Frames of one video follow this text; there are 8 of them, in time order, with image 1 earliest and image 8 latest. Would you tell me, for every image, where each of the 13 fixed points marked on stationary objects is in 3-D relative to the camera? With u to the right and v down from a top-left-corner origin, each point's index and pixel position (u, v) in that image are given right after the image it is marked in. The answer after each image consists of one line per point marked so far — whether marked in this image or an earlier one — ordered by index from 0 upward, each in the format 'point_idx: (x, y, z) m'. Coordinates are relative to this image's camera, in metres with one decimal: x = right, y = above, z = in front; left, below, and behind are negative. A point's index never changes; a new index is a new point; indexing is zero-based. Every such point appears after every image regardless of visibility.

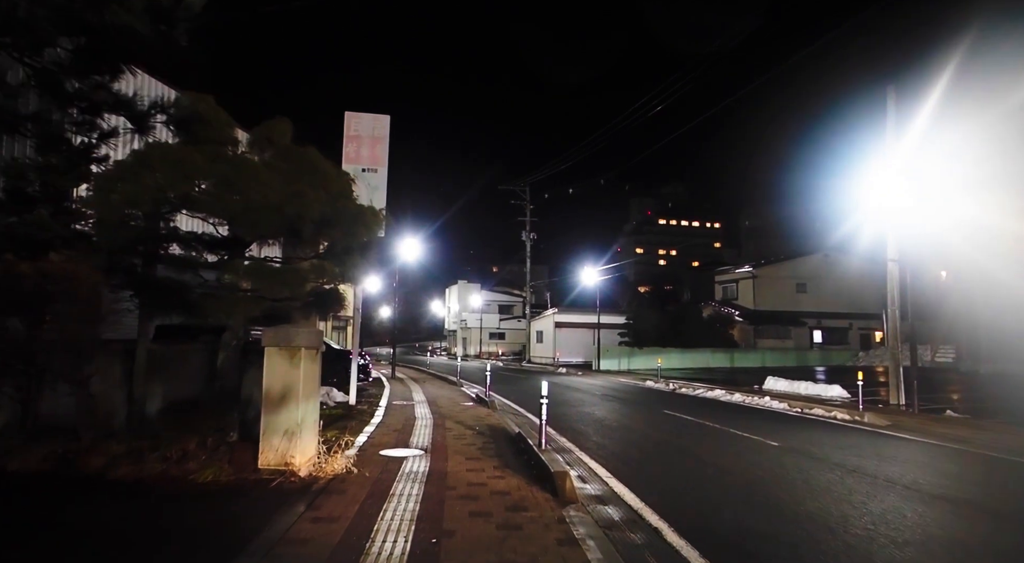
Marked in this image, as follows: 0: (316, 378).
0: (-2.2, -1.1, +7.0) m
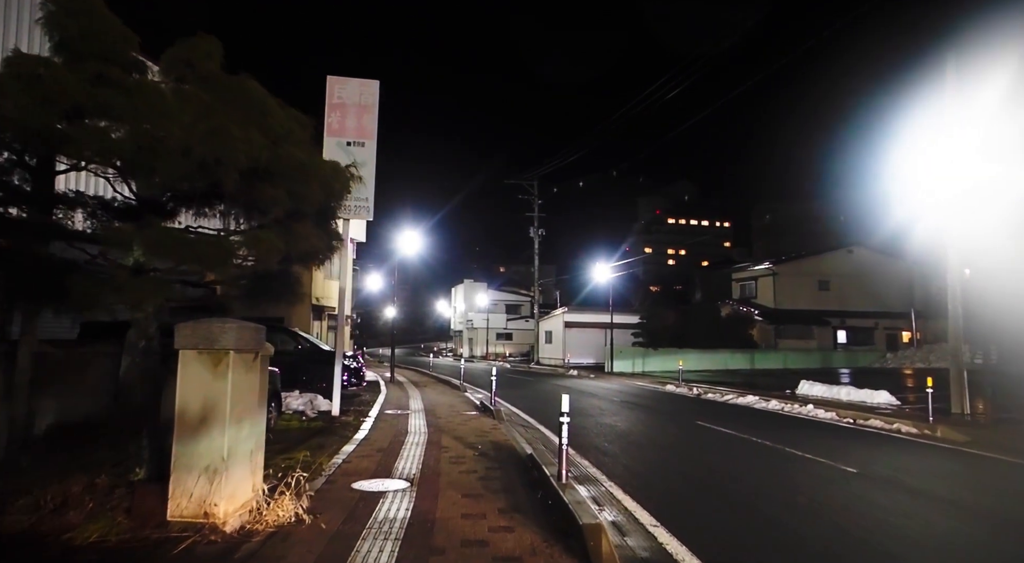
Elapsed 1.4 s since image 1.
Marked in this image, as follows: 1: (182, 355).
0: (-2.1, -0.9, +5.1) m
1: (-2.5, -0.6, +4.8) m
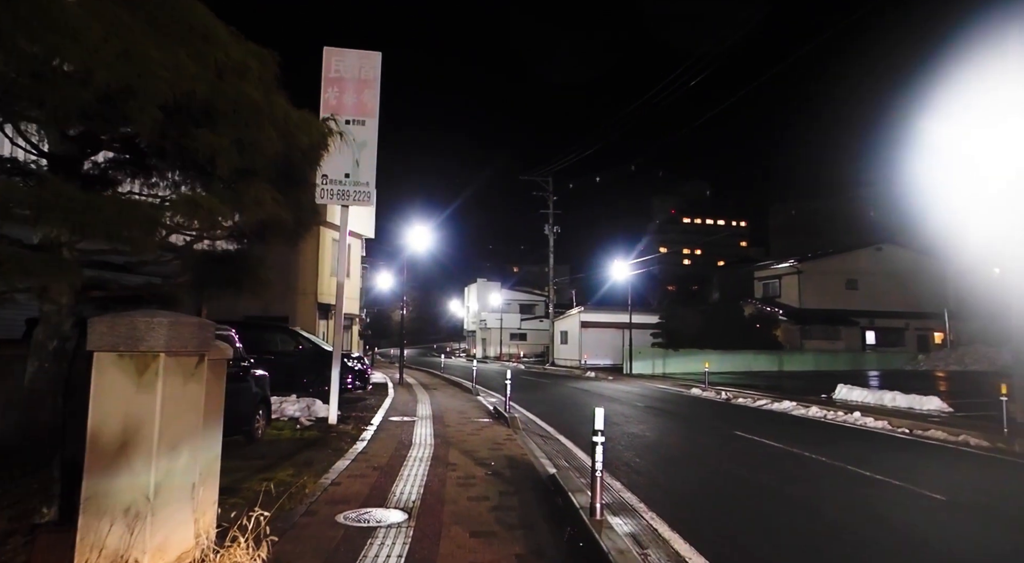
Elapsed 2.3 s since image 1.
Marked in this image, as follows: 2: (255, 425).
0: (-1.9, -0.8, +3.9) m
1: (-2.3, -0.4, +3.6) m
2: (-3.7, -2.1, +9.1) m
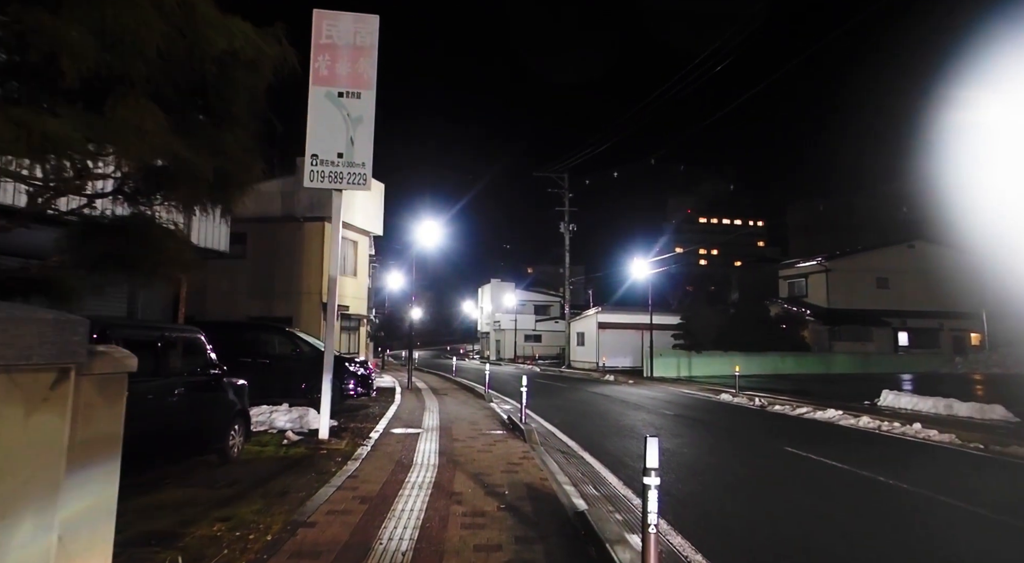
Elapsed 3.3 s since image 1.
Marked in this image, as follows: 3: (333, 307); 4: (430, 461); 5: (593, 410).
0: (-1.8, -0.7, +2.6) m
1: (-2.3, -0.3, +2.3) m
2: (-3.5, -2.0, +7.8) m
3: (-2.7, -0.4, +9.5) m
4: (-1.1, -2.4, +8.4) m
5: (+2.0, -3.2, +16.1) m
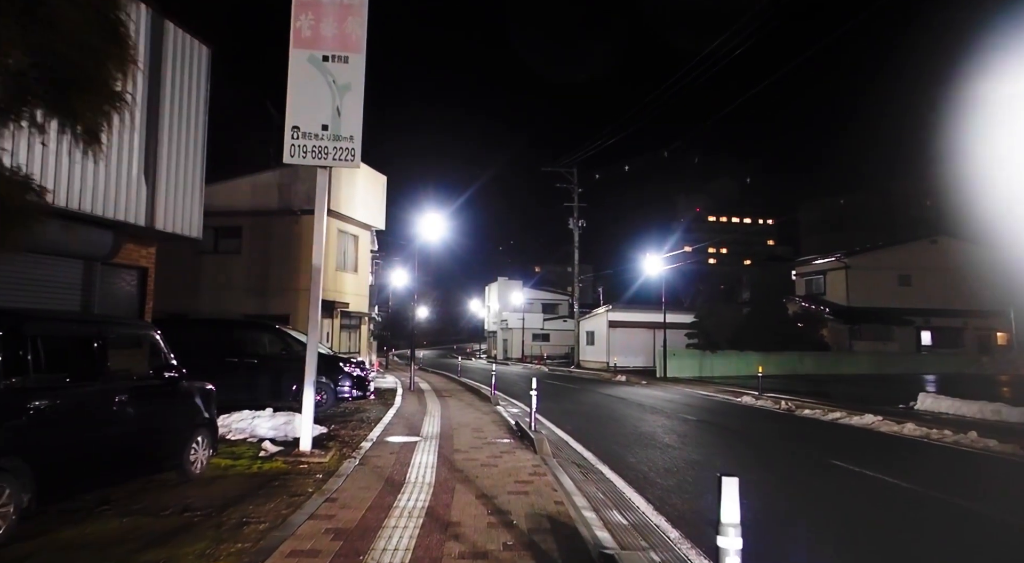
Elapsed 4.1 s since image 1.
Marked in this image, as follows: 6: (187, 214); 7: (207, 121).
0: (-1.8, -0.5, +1.4) m
1: (-2.2, -0.2, +1.1) m
2: (-3.4, -1.9, +6.7) m
3: (-2.6, -0.2, +8.4) m
4: (-1.0, -2.2, +7.3) m
5: (+2.2, -3.1, +14.9) m
6: (-5.2, +1.0, +9.8) m
7: (-5.1, +2.5, +10.3) m
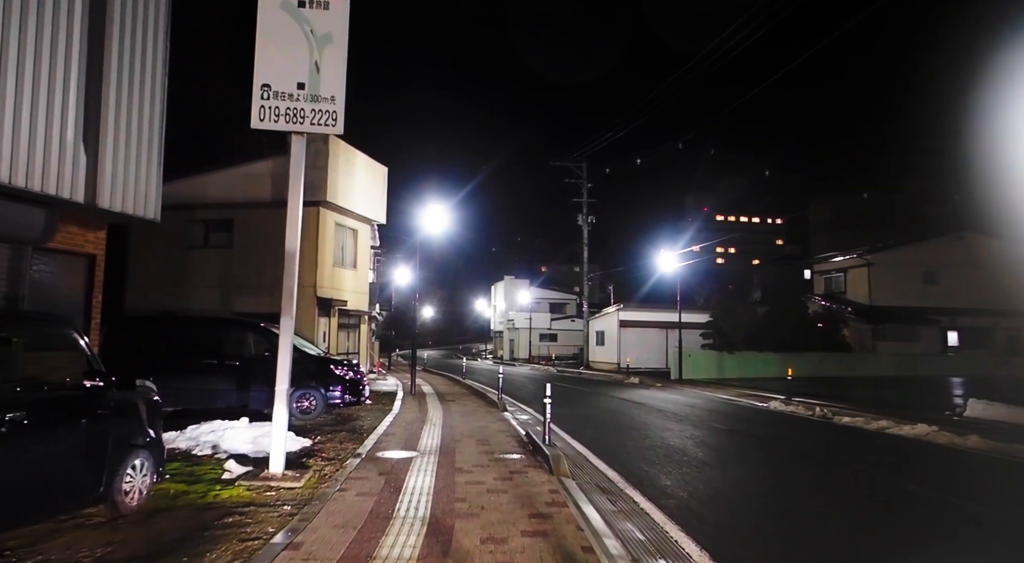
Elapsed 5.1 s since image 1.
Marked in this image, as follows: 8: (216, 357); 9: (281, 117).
0: (-1.7, -0.4, +0.1) m
1: (-2.2, -0.1, -0.2) m
2: (-3.3, -1.7, +5.4) m
3: (-2.4, -0.1, +7.0) m
4: (-0.9, -2.1, +5.9) m
5: (+2.4, -3.0, +13.5) m
6: (-5.1, +1.1, +8.5) m
7: (-5.0, +2.7, +9.0) m
8: (-5.8, -1.5, +12.4) m
9: (-2.5, +1.8, +7.0) m
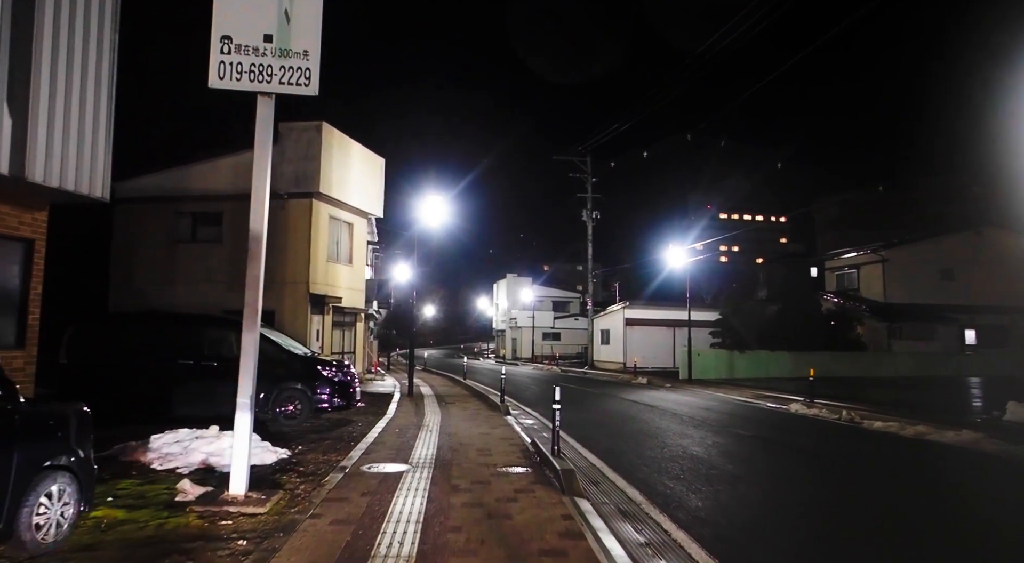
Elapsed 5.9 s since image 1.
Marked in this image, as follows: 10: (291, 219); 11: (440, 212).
0: (-1.7, -0.3, -1.0) m
1: (-2.1, 0.0, -1.3) m
2: (-3.2, -1.6, +4.3) m
3: (-2.4, 0.0, +5.9) m
4: (-0.8, -2.0, +4.9) m
5: (+2.5, -2.8, +12.4) m
6: (-5.0, +1.3, +7.5) m
7: (-4.9, +2.8, +7.9) m
8: (-5.7, -1.4, +11.4) m
9: (-2.5, +1.9, +5.9) m
10: (-6.9, +2.0, +19.8) m
11: (-2.2, +2.1, +19.3) m
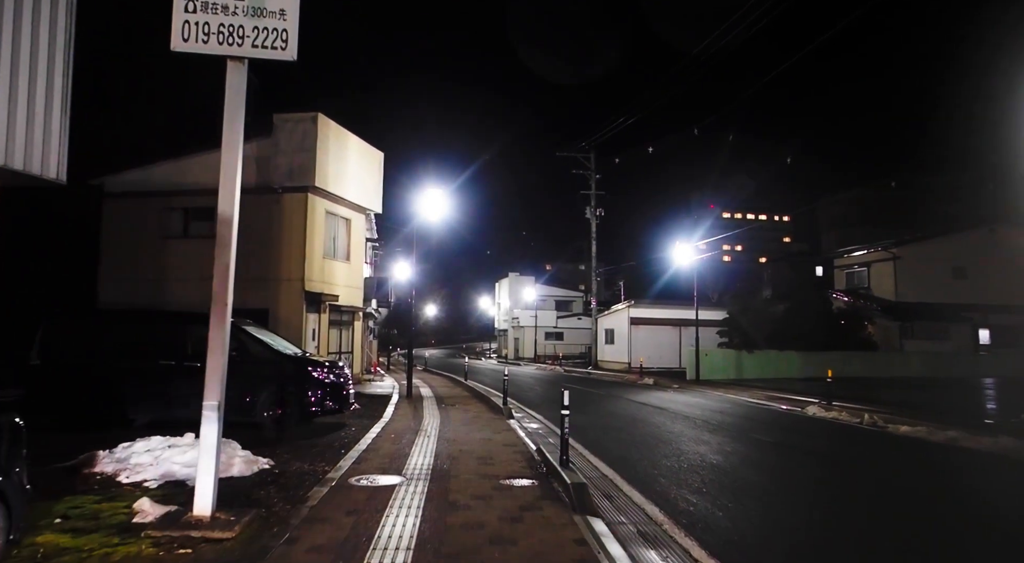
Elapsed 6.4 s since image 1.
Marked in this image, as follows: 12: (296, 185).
0: (-1.7, -0.2, -1.7) m
1: (-2.1, +0.1, -2.0) m
2: (-3.2, -1.5, +3.6) m
3: (-2.3, +0.1, +5.2) m
4: (-0.8, -1.9, +4.1) m
5: (+2.6, -2.8, +11.7) m
6: (-5.0, +1.3, +6.8) m
7: (-4.9, +2.9, +7.2) m
8: (-5.6, -1.3, +10.7) m
9: (-2.4, +2.0, +5.2) m
10: (-6.8, +2.0, +19.1) m
11: (-2.1, +2.2, +18.5) m
12: (-6.5, +2.9, +19.1) m
